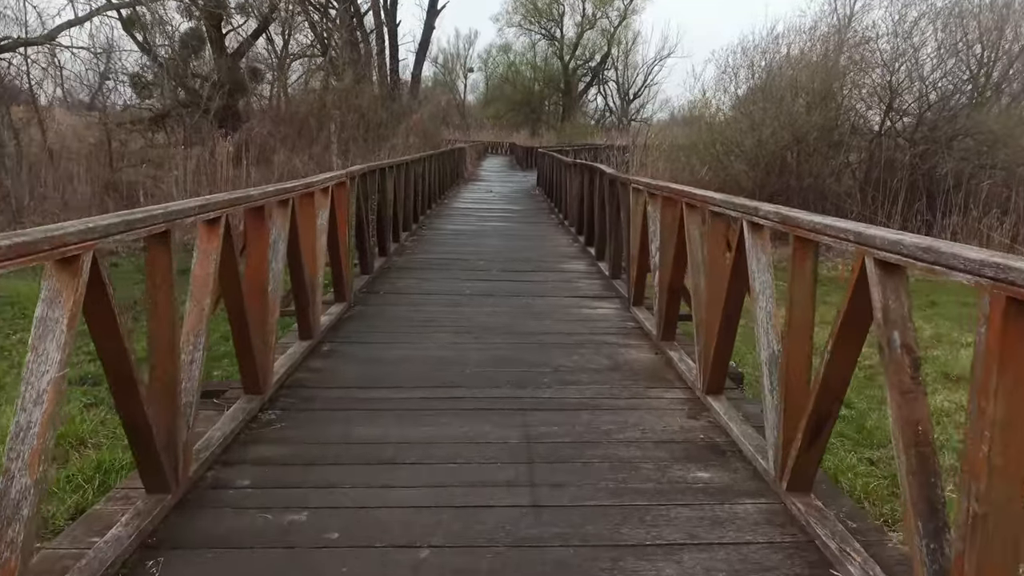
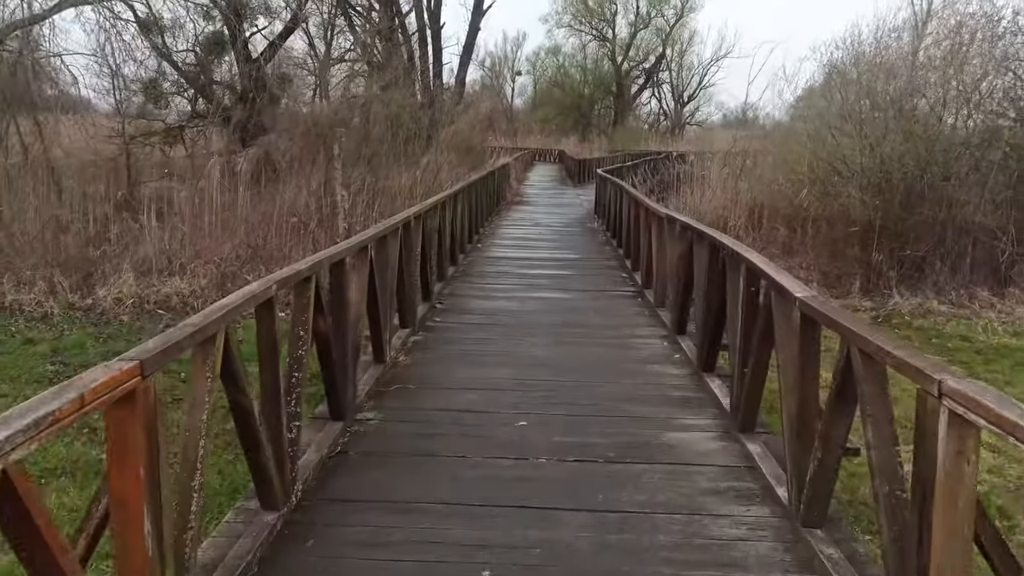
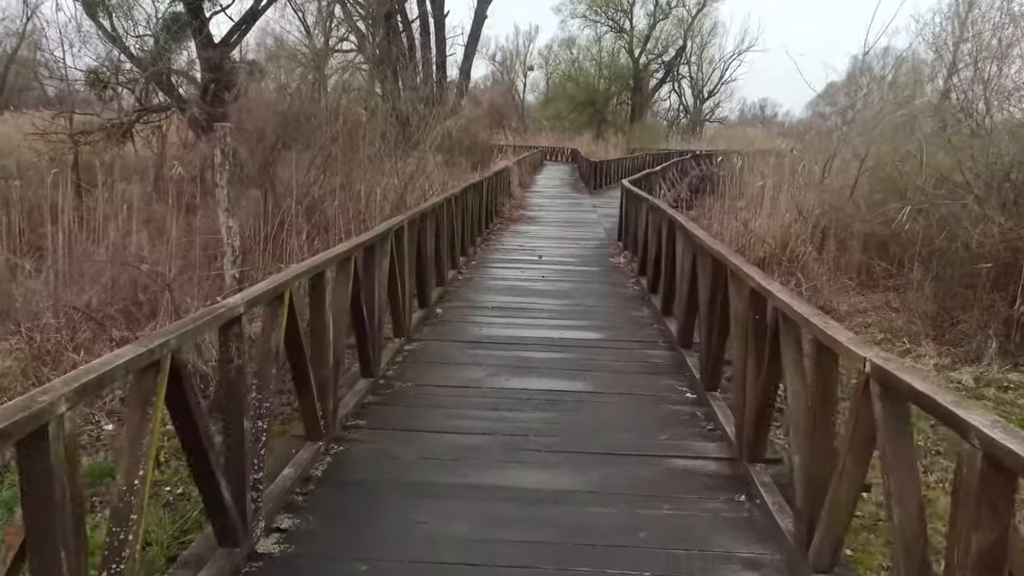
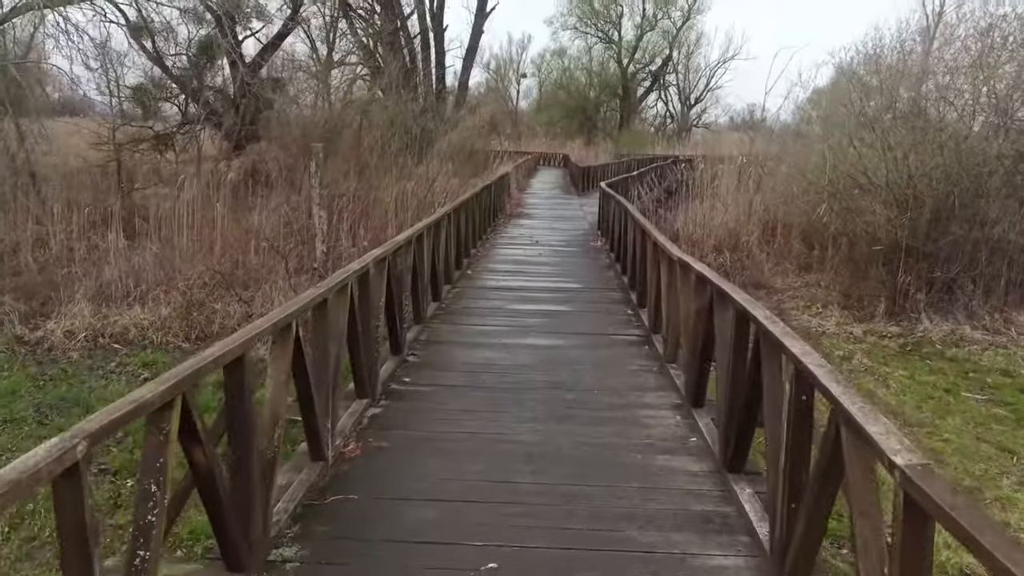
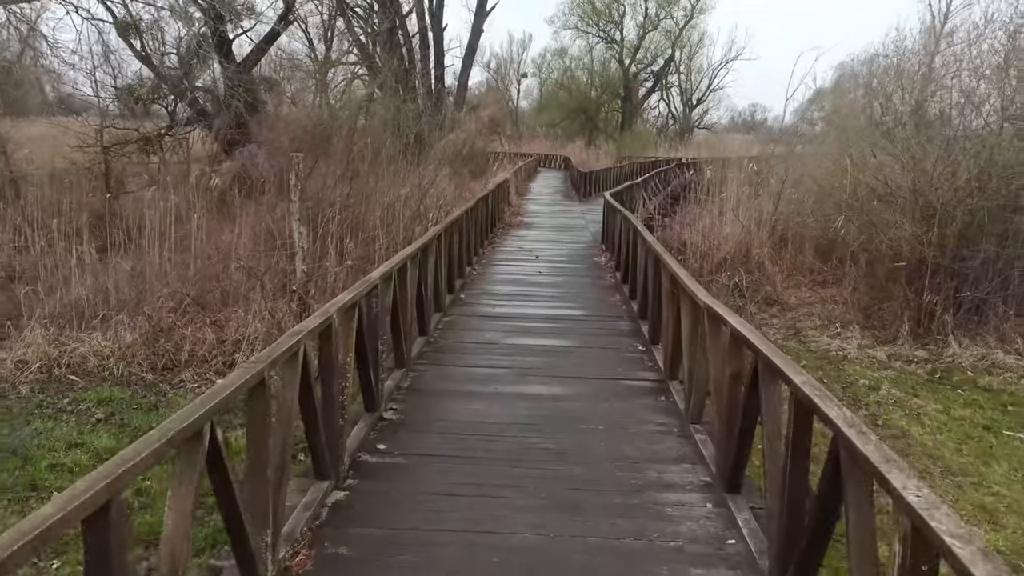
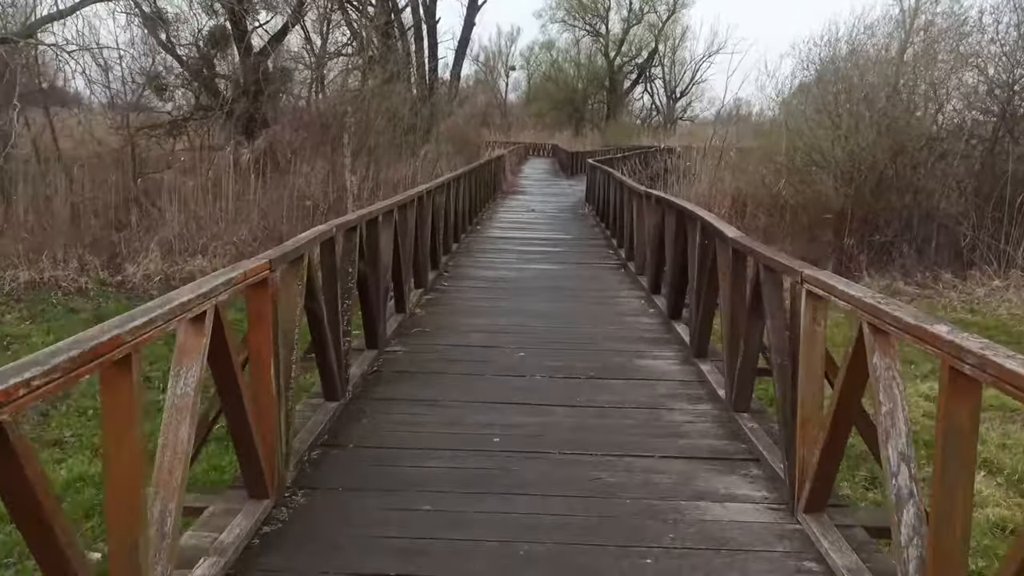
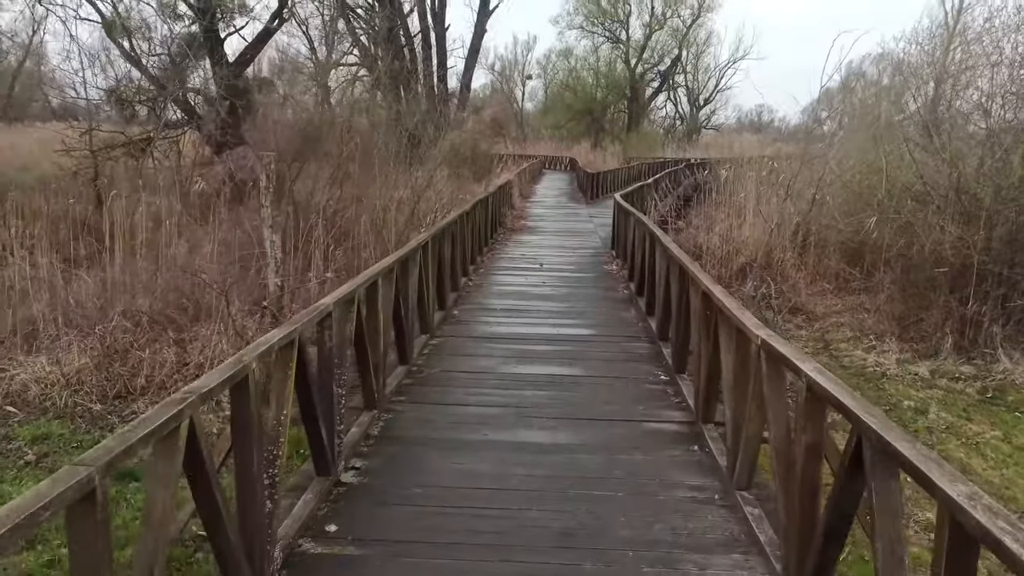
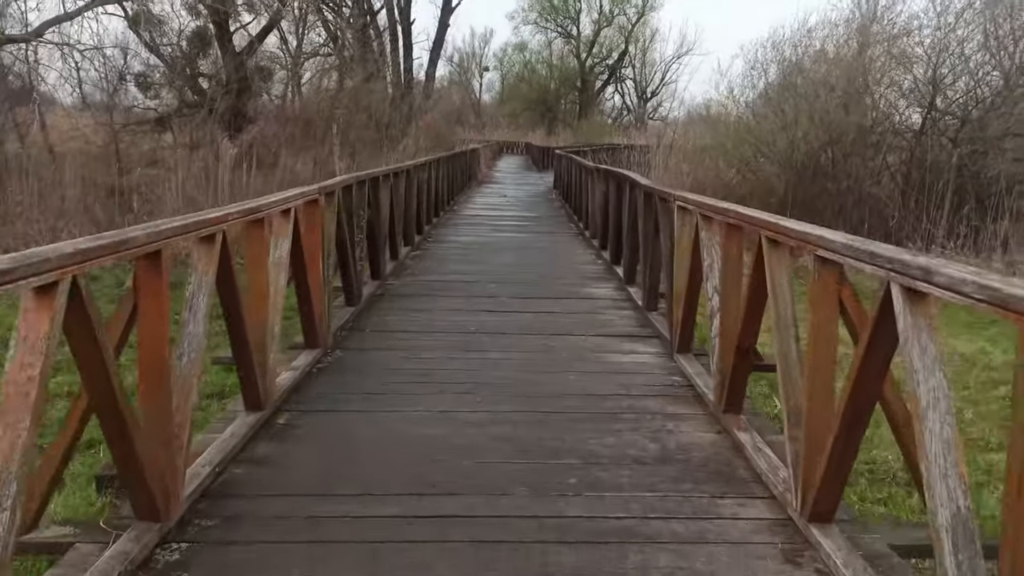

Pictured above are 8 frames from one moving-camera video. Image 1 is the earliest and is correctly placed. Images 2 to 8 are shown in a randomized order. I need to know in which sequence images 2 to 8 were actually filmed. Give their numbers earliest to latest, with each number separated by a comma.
8, 6, 2, 4, 5, 7, 3
